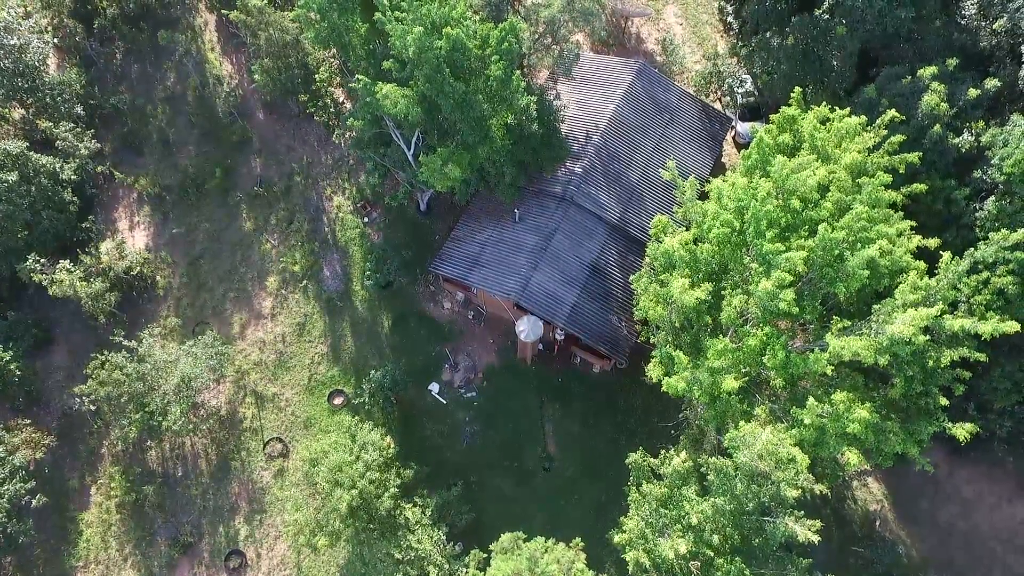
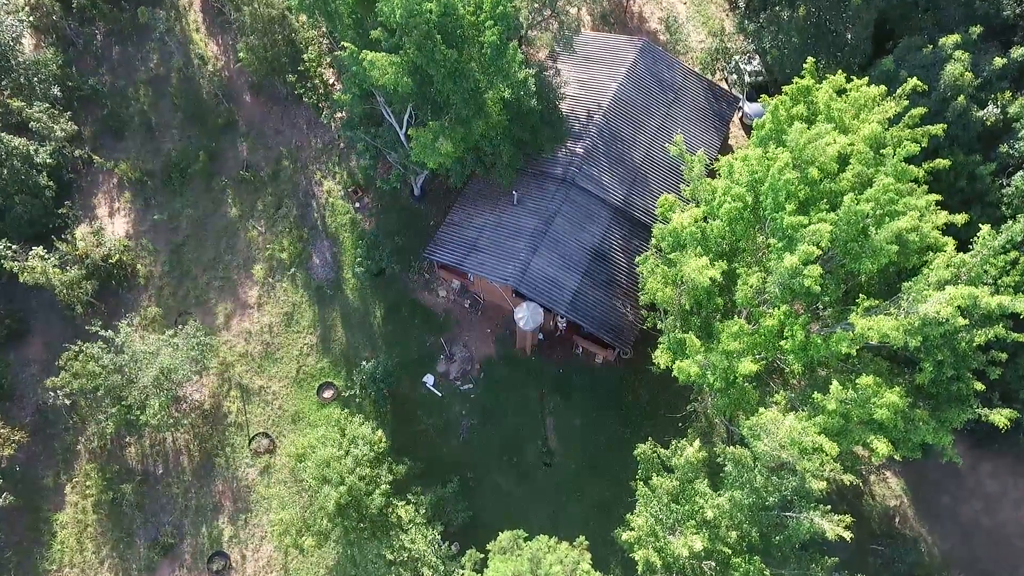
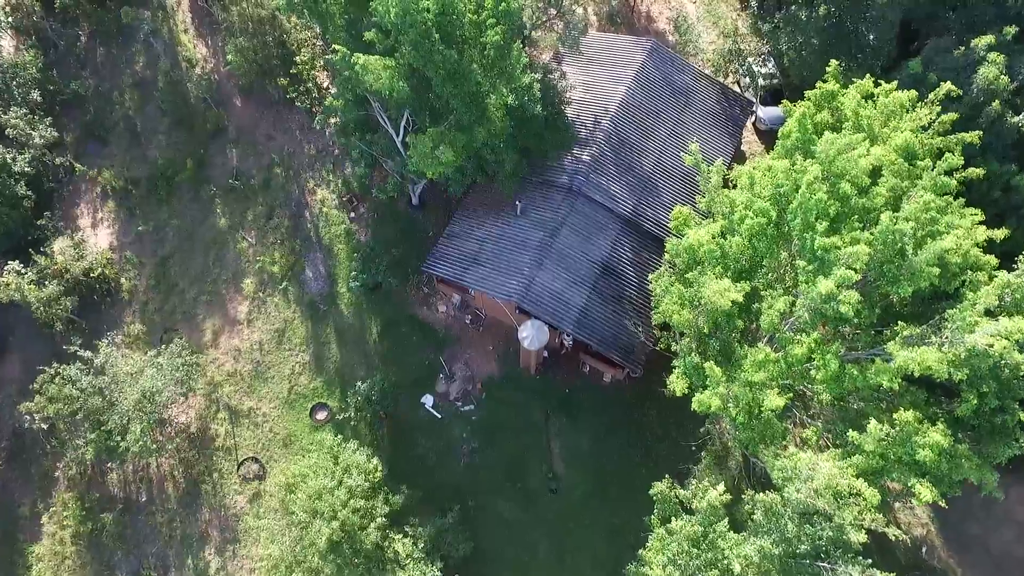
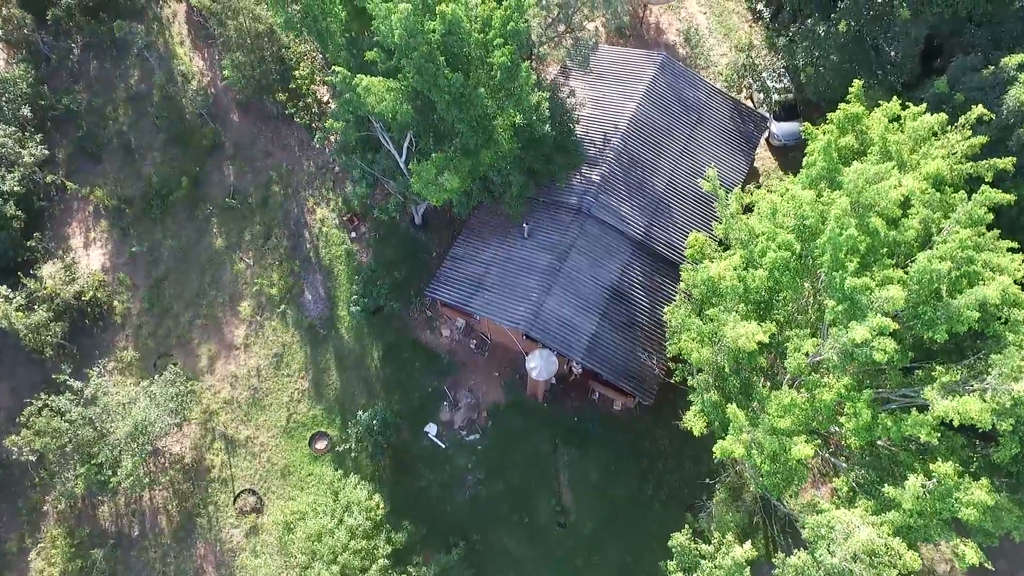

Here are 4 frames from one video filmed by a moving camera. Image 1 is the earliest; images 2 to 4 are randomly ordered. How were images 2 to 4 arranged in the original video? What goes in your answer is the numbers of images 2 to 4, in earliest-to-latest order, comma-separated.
2, 3, 4
